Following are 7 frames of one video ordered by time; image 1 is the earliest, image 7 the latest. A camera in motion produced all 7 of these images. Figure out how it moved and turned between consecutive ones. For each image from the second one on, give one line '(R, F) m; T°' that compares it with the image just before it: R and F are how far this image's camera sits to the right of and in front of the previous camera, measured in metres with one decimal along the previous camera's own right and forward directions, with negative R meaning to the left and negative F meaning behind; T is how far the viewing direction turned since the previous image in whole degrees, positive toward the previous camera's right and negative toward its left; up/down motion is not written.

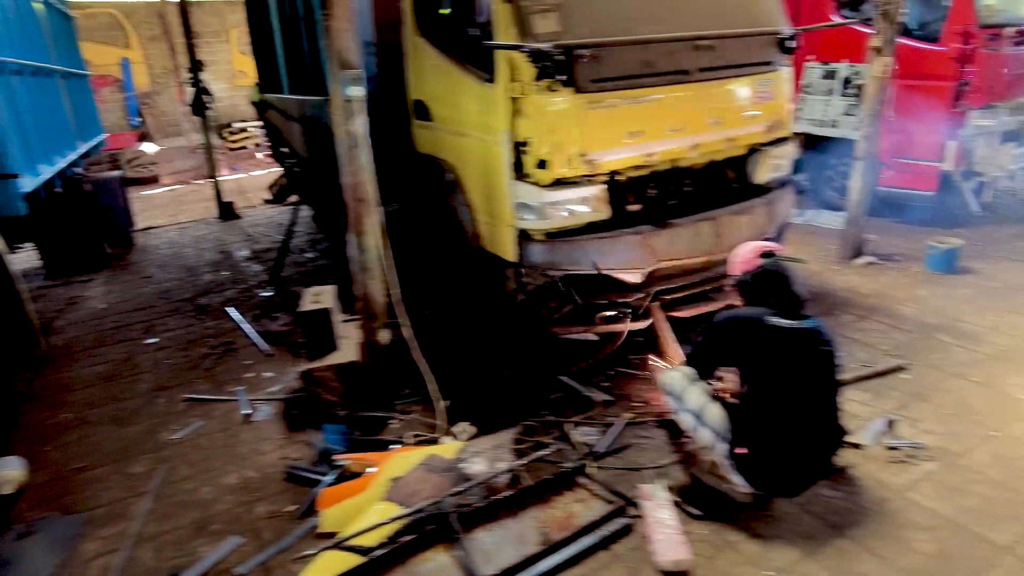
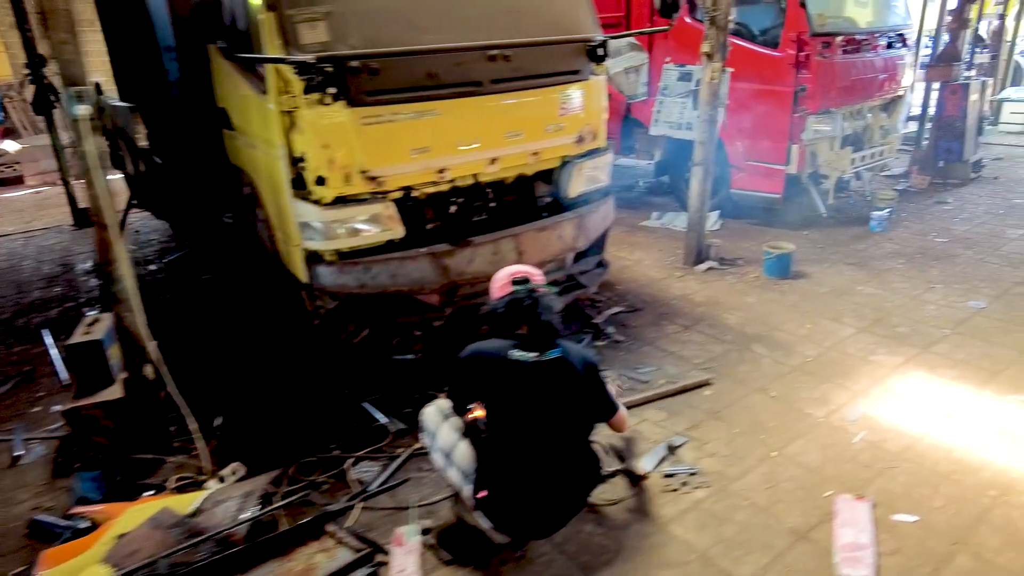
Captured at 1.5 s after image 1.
(+0.8, +0.1) m; +5°
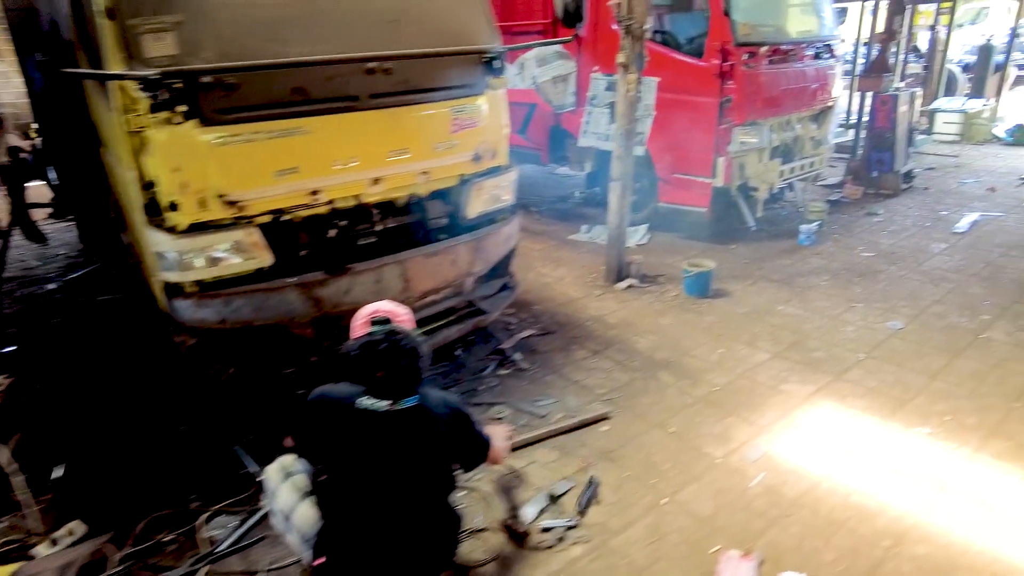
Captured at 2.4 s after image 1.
(+0.4, +0.2) m; +3°
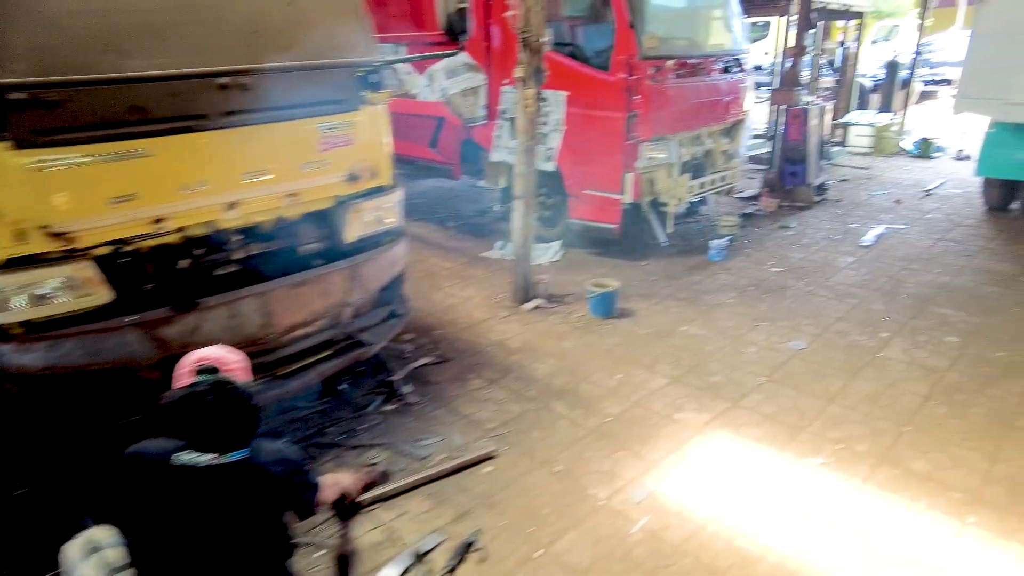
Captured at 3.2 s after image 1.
(+0.3, +0.2) m; +4°
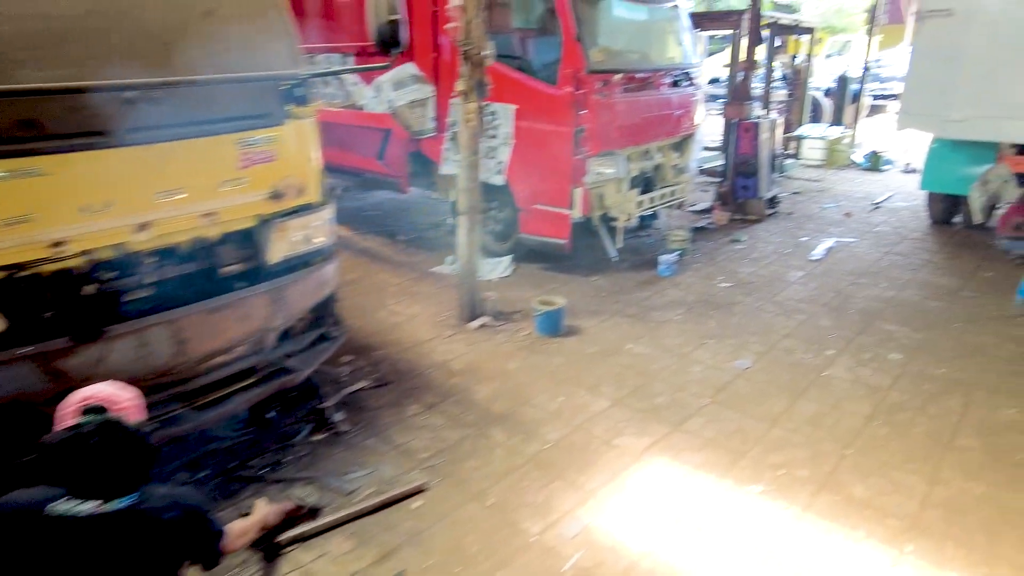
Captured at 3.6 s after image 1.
(+0.2, +0.1) m; +3°
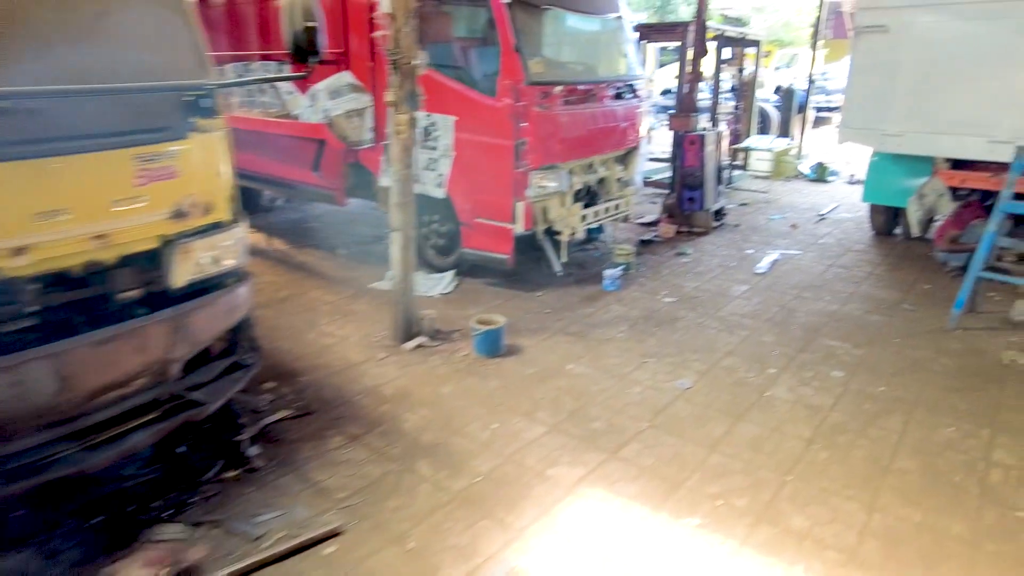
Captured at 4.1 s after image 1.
(+0.2, +0.2) m; +3°
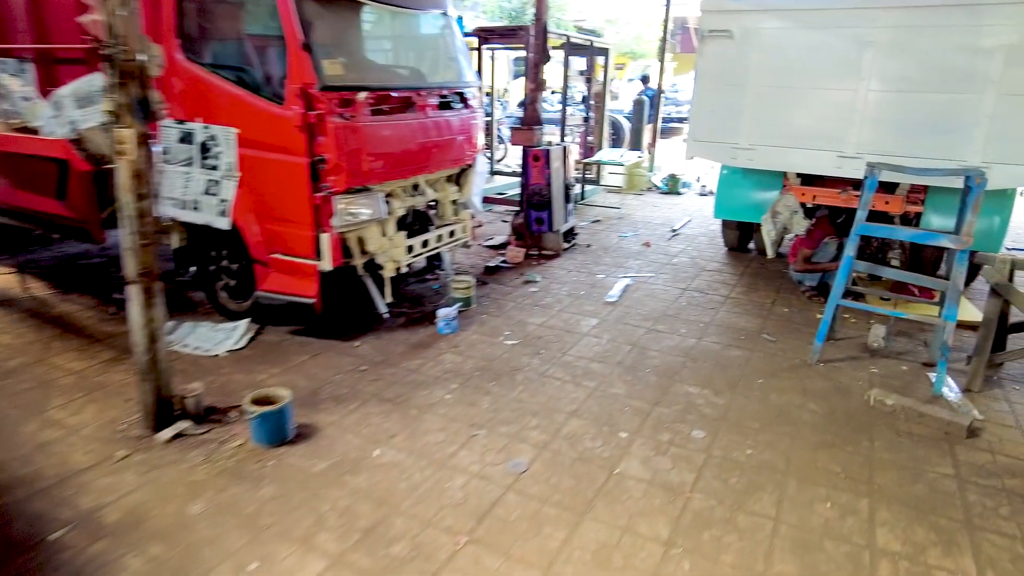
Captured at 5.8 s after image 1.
(+0.4, +0.9) m; +11°
